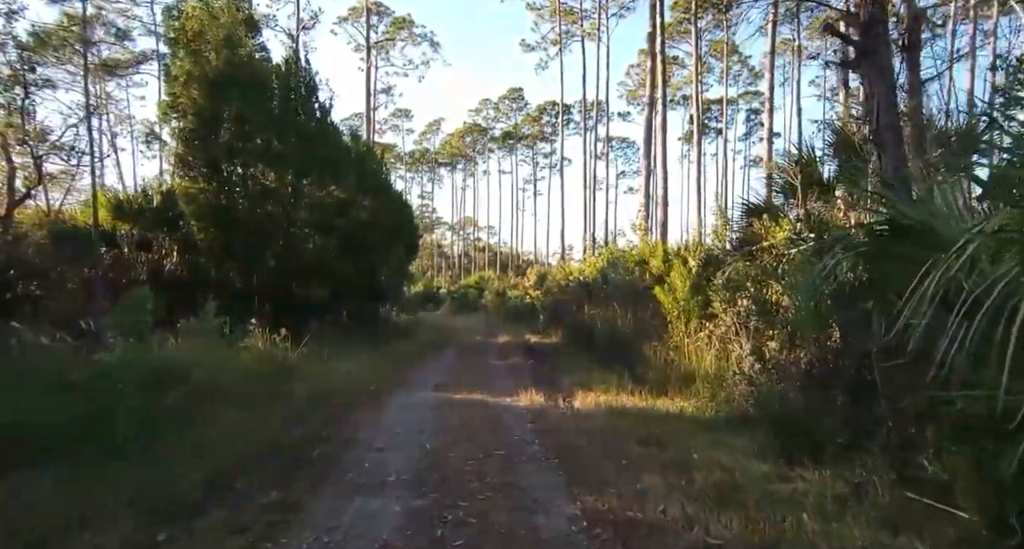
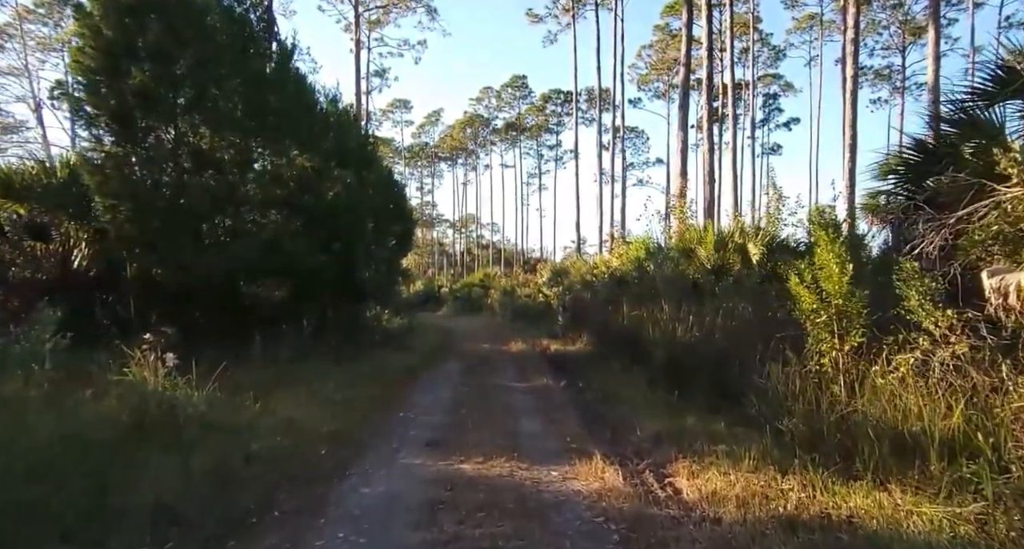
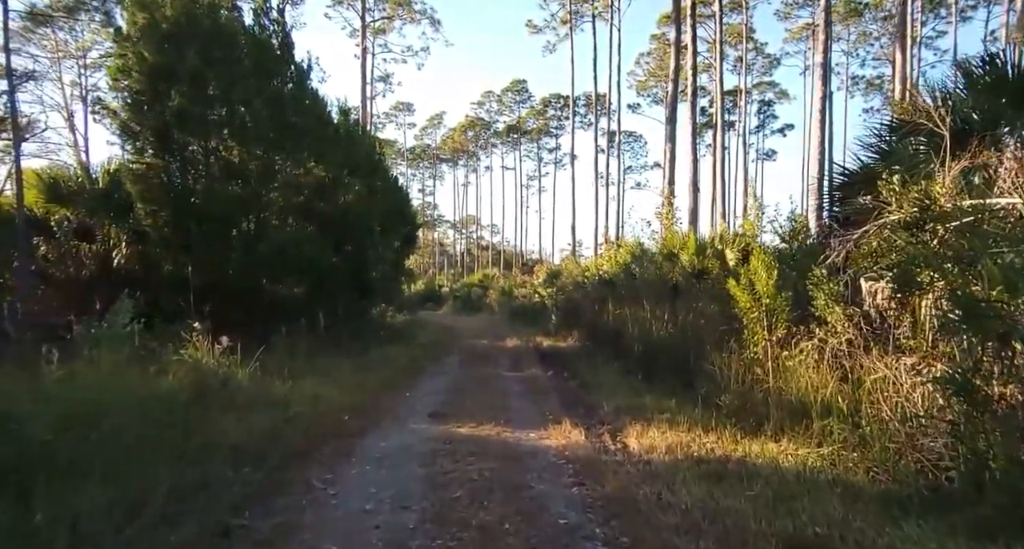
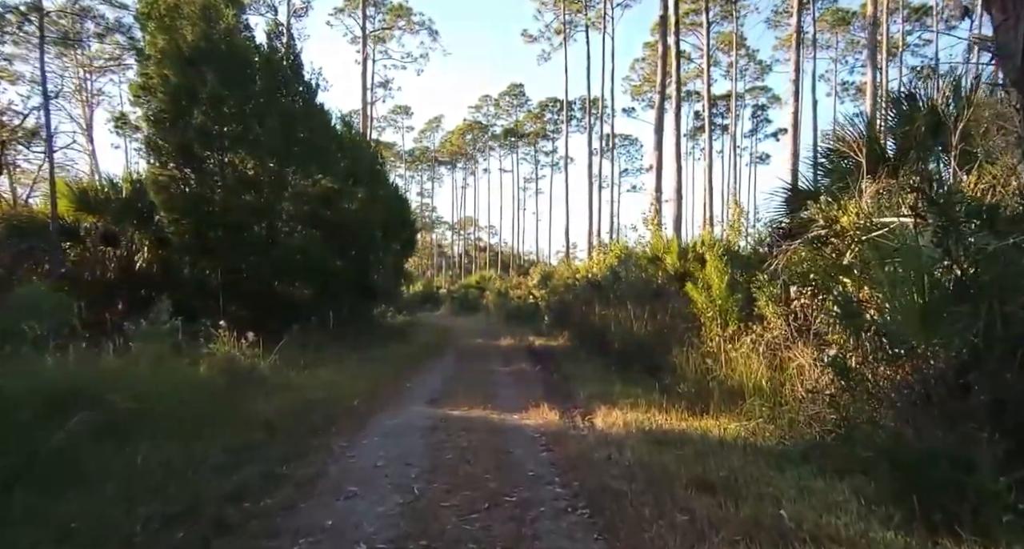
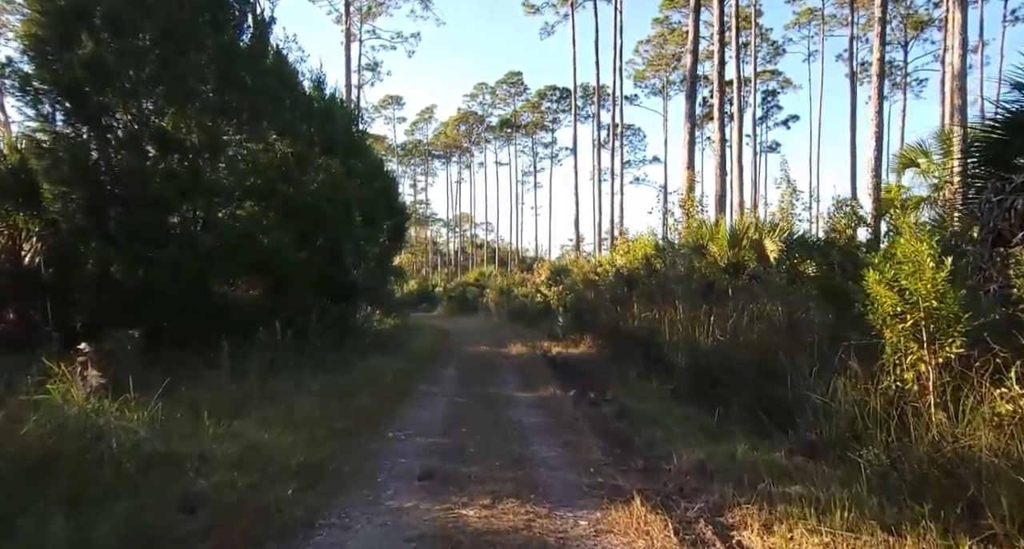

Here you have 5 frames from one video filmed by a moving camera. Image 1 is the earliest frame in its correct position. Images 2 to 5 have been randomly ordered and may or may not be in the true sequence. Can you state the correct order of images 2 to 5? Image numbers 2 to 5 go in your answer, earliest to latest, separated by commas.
4, 3, 2, 5
